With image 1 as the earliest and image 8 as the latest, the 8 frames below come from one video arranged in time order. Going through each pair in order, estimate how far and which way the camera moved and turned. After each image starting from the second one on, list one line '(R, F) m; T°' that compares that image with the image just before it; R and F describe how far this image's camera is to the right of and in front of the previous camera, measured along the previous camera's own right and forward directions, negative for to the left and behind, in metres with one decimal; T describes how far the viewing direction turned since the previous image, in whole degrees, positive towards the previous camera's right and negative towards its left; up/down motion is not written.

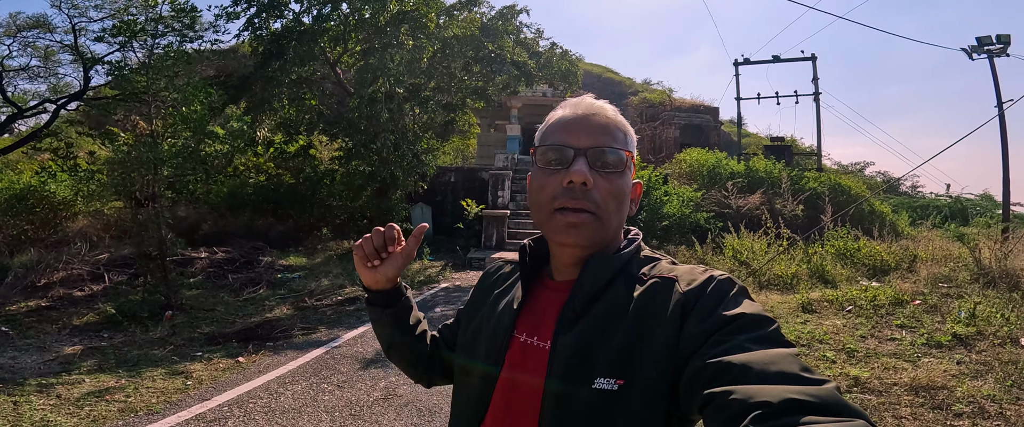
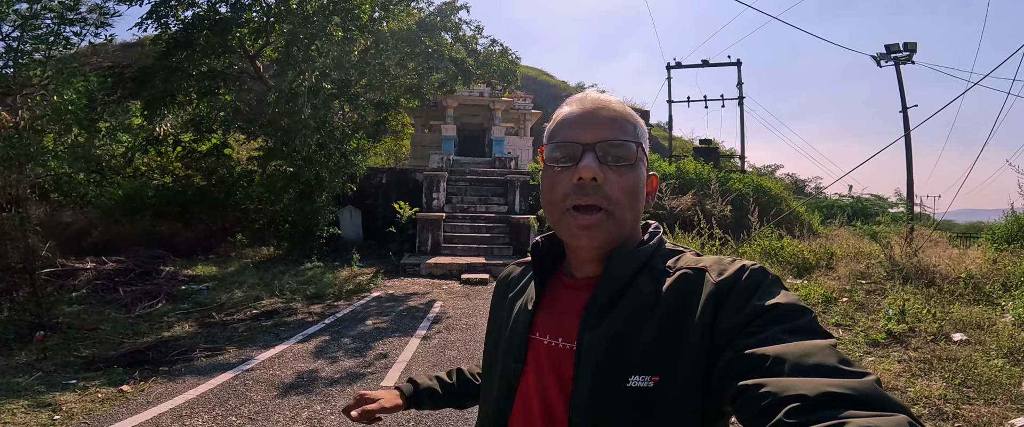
(-0.1, +0.4) m; +7°
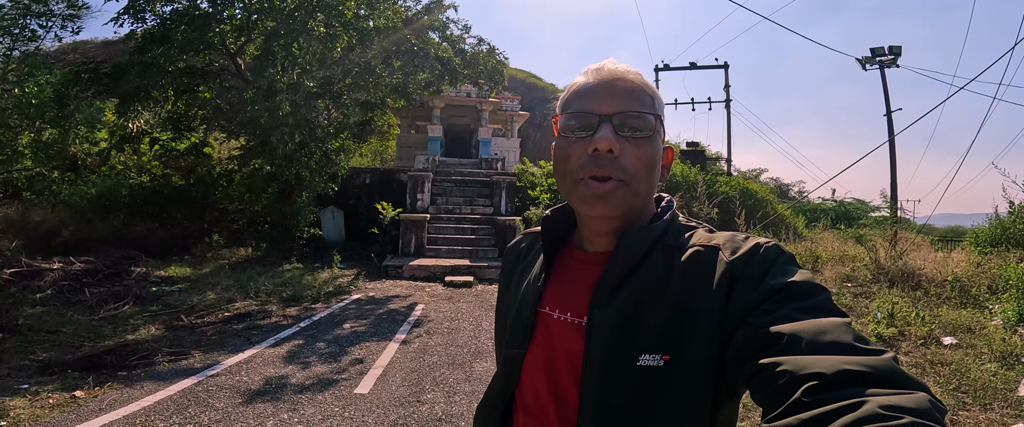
(0.0, +0.2) m; +1°
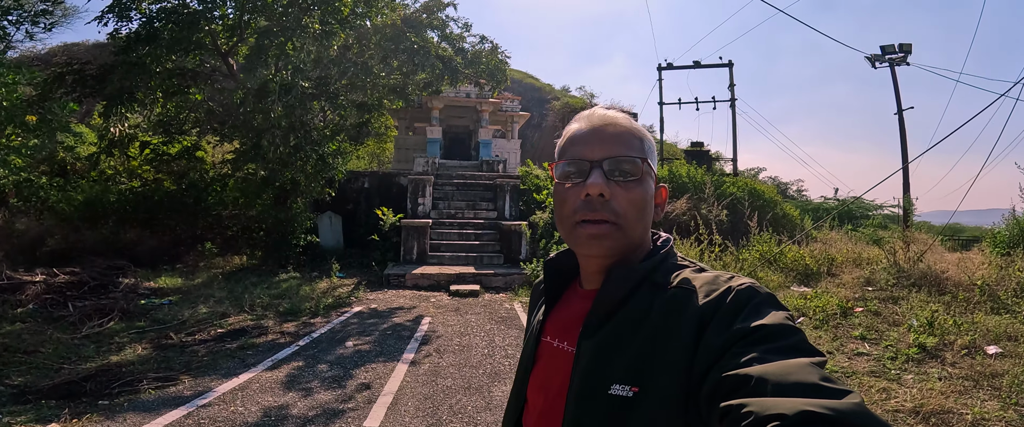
(-0.2, +0.4) m; 0°
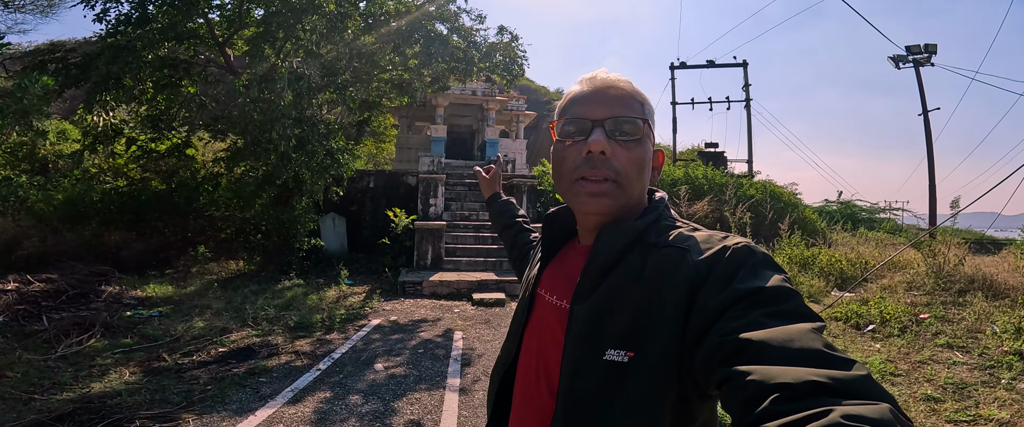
(-0.5, +0.7) m; +1°
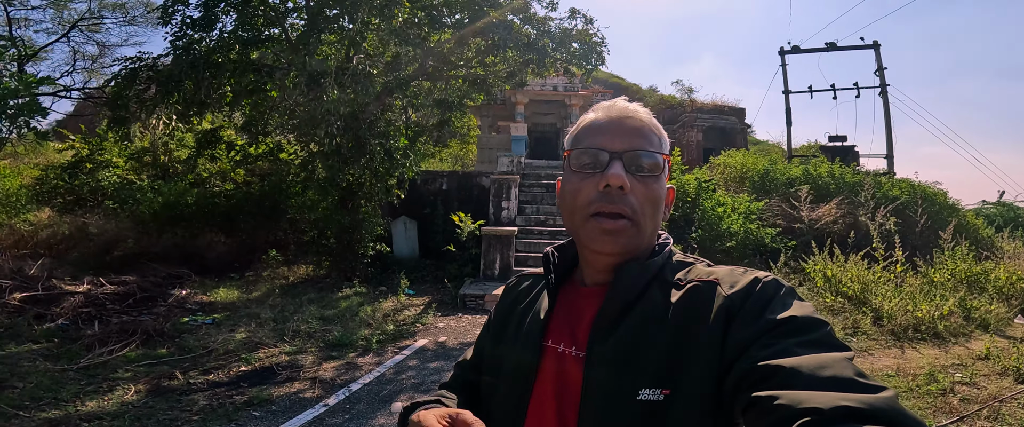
(+0.3, +0.9) m; -11°
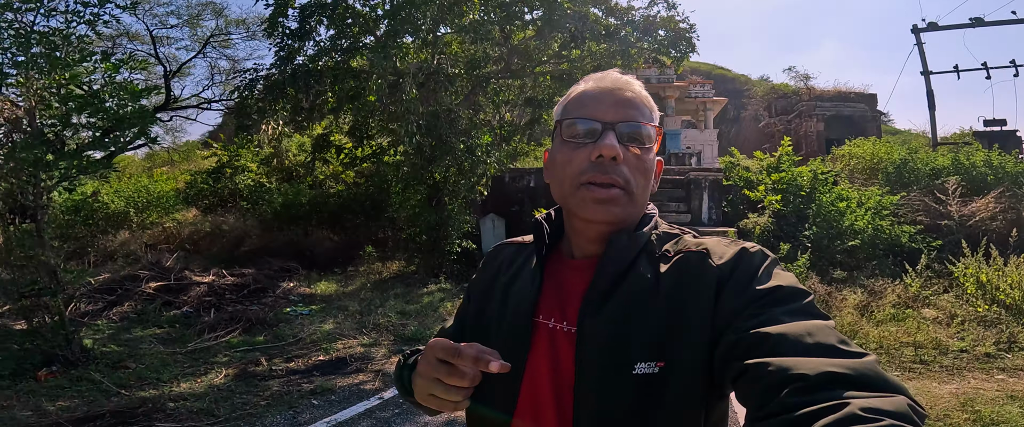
(+0.4, +0.2) m; -11°
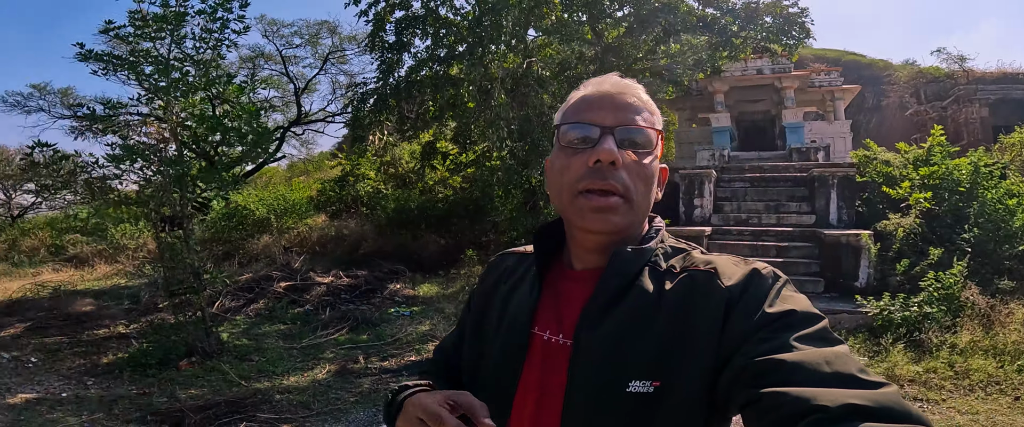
(+0.2, 0.0) m; -12°
